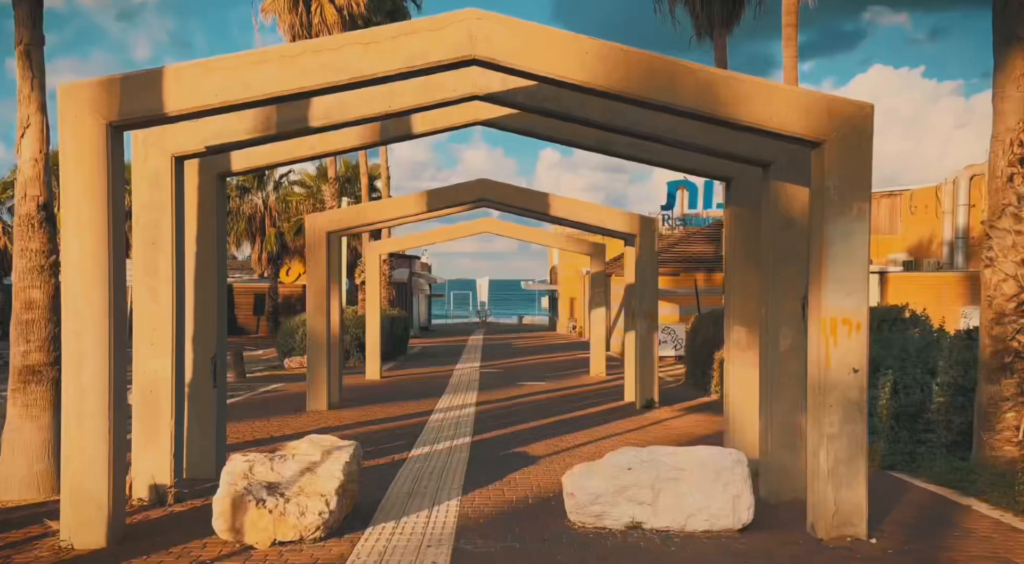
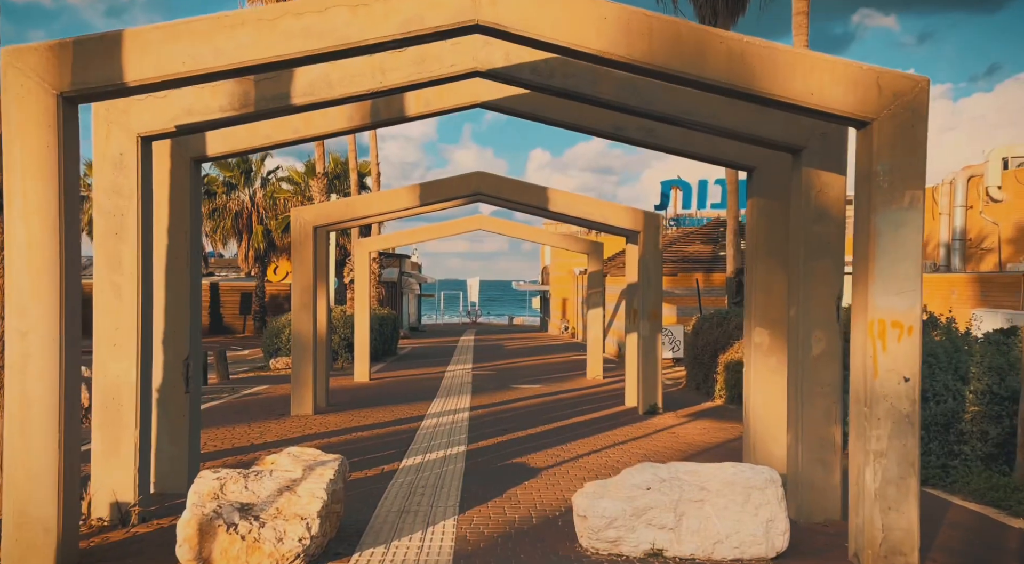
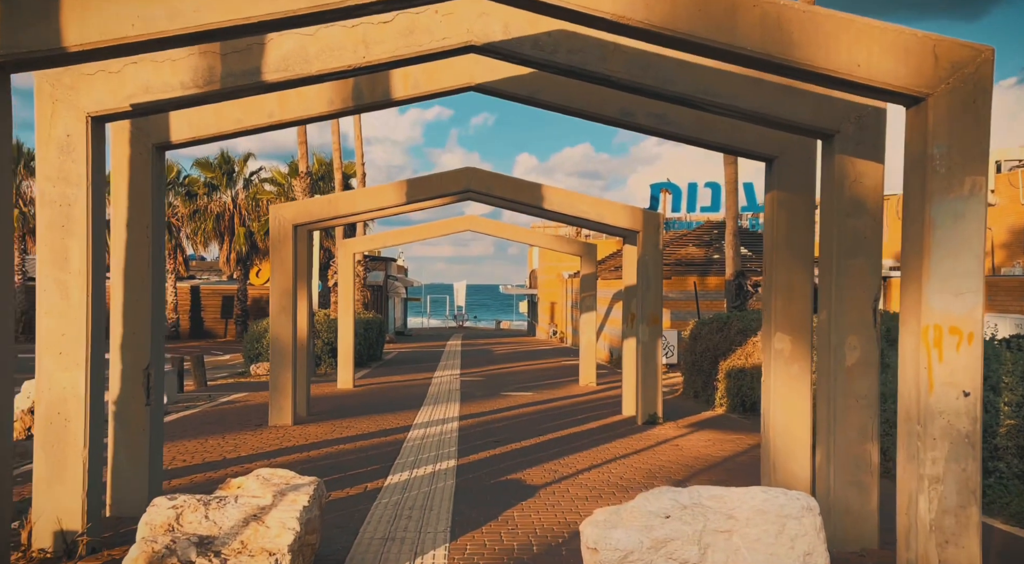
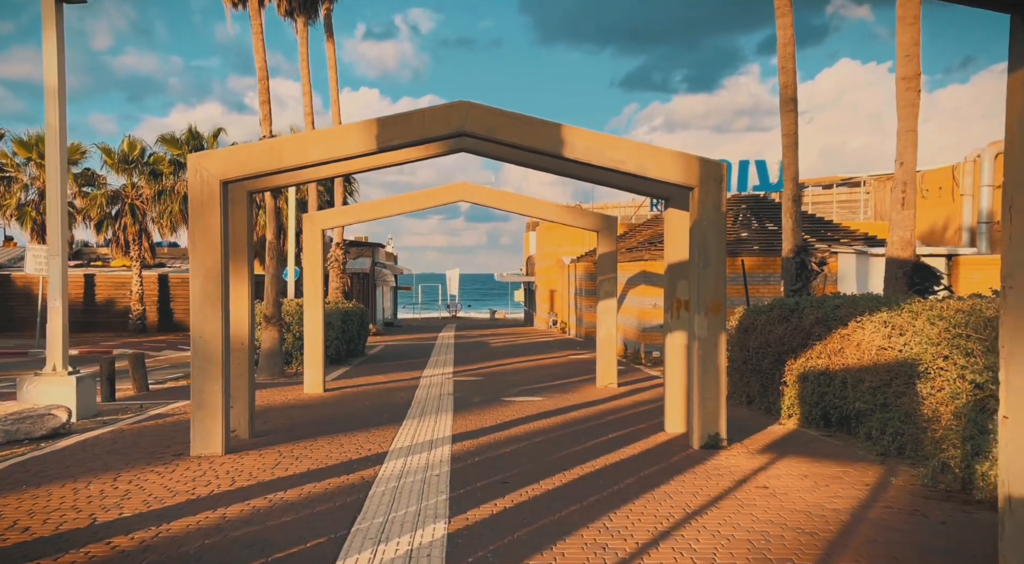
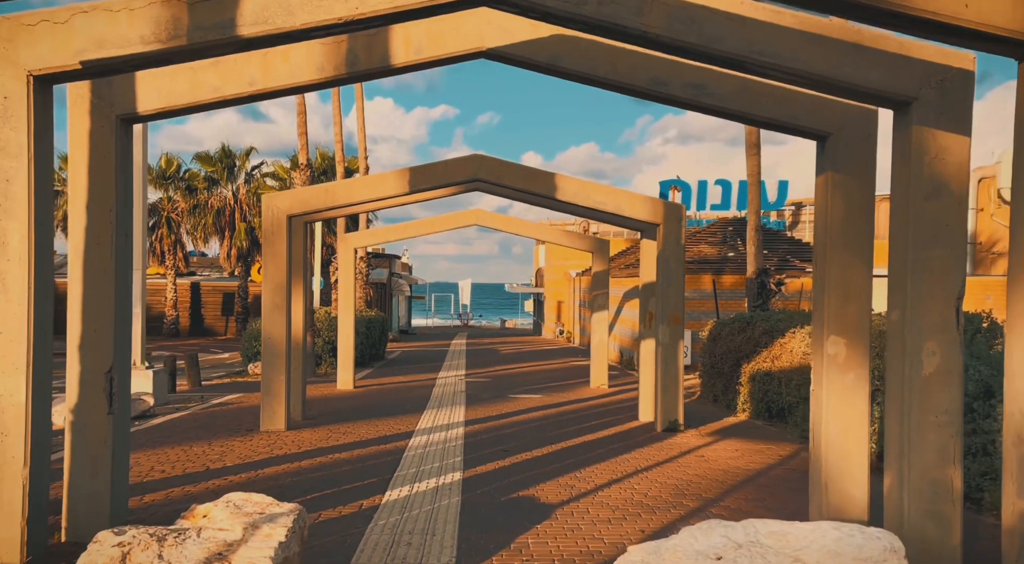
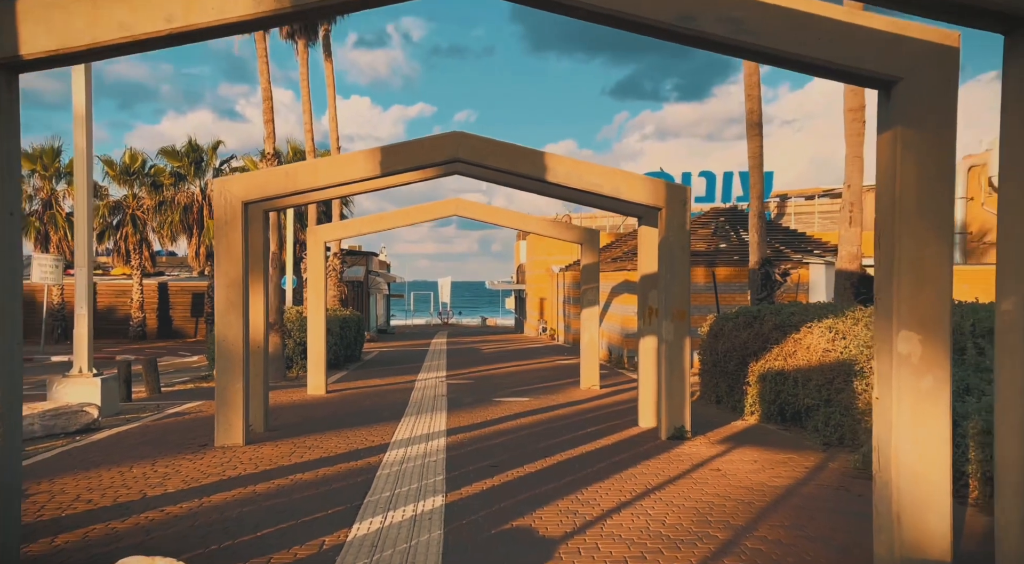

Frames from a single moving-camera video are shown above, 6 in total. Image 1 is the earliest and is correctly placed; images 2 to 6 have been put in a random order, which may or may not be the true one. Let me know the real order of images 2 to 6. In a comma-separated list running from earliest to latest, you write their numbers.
2, 3, 5, 6, 4
